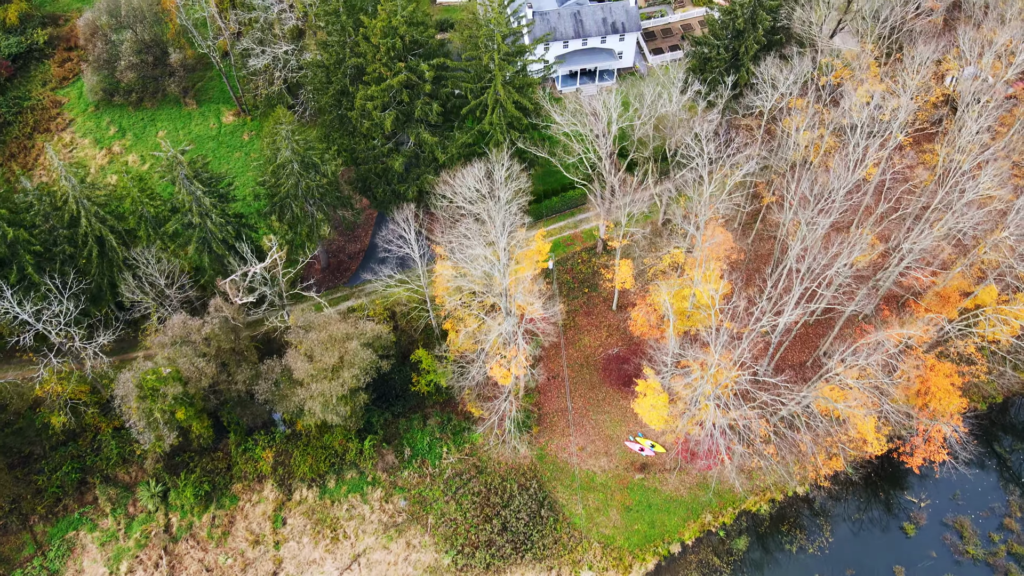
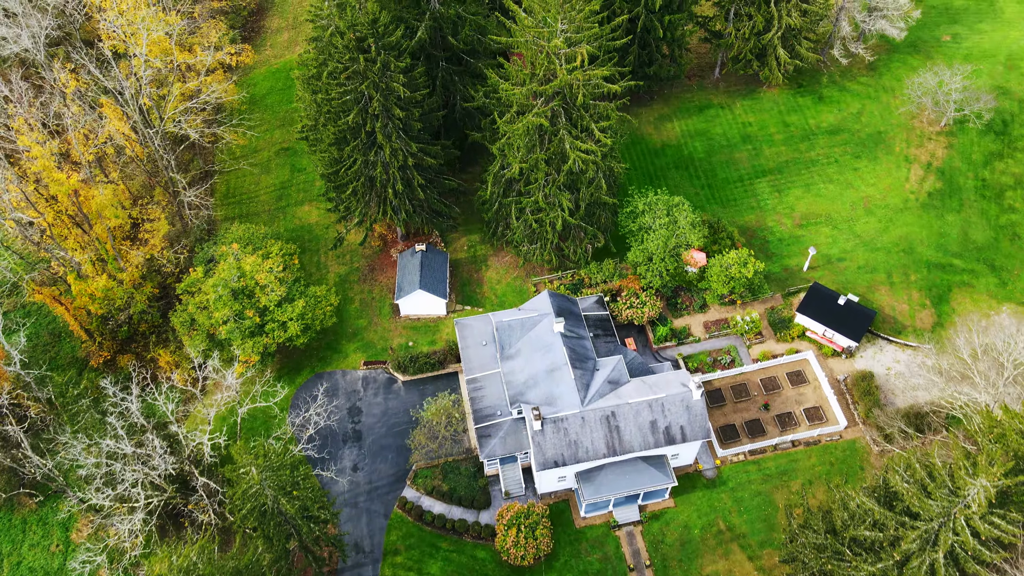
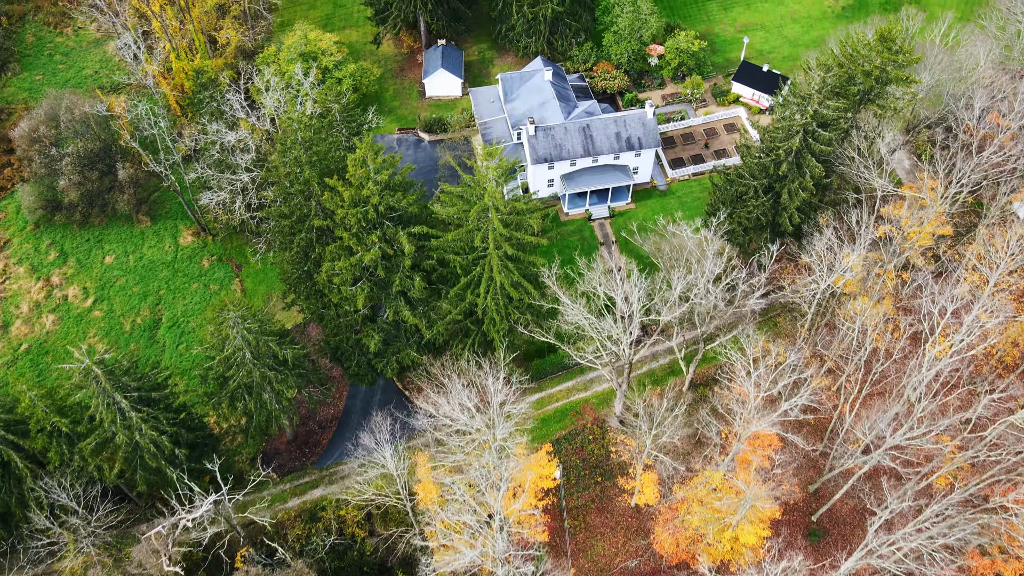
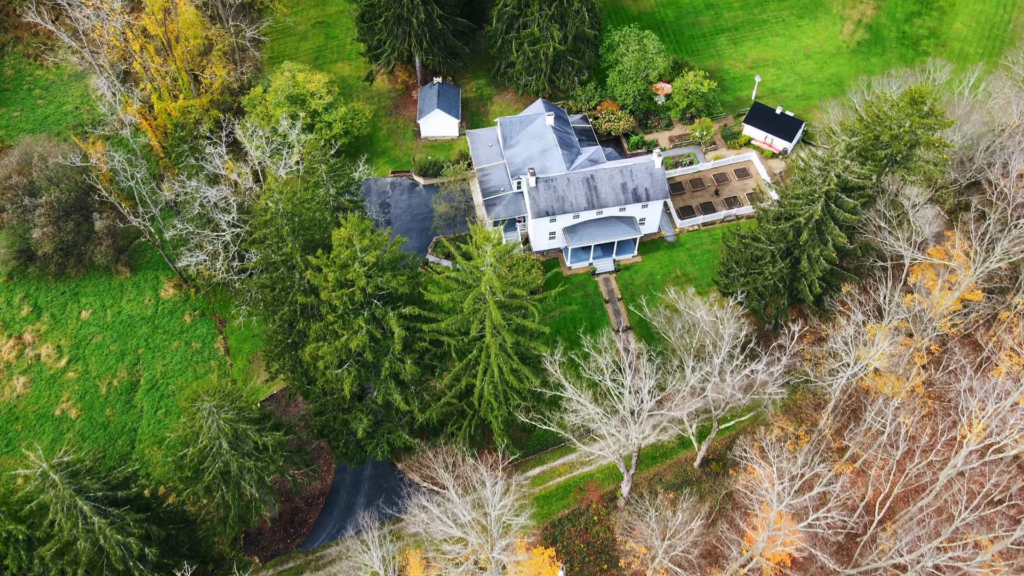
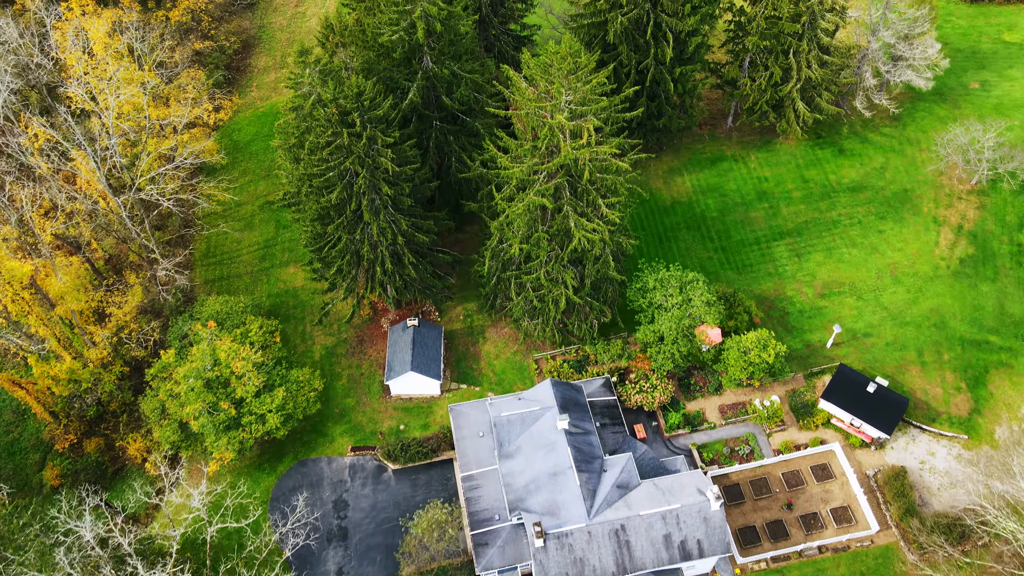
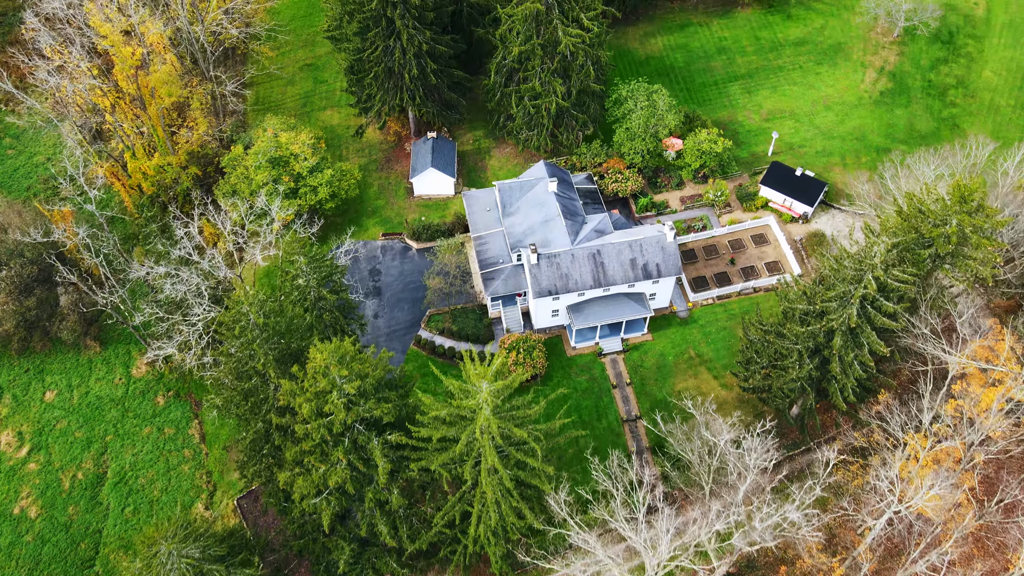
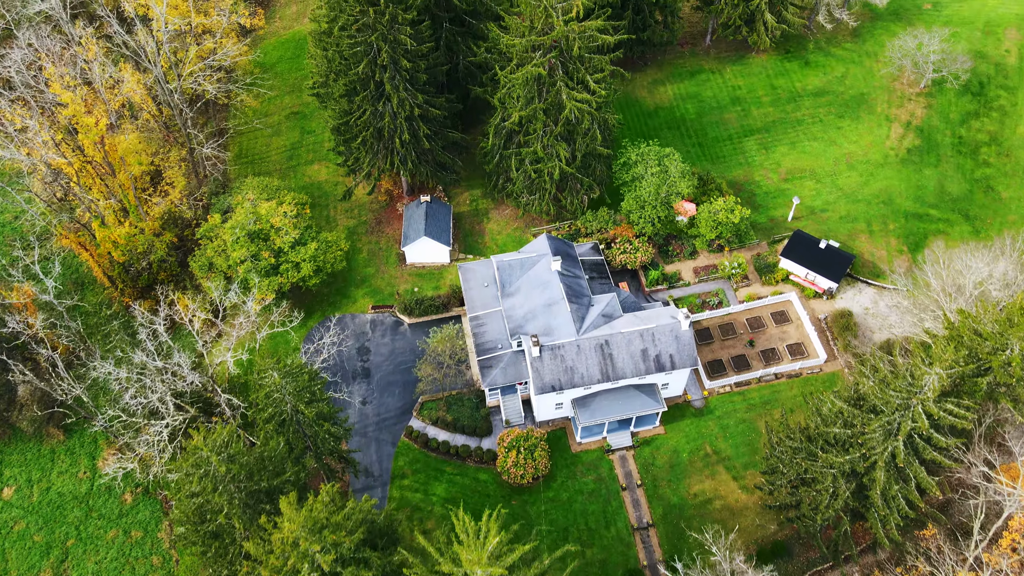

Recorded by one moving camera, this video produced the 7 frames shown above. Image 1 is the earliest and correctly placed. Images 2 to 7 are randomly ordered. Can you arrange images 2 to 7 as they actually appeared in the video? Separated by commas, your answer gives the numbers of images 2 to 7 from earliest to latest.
3, 4, 6, 7, 2, 5
